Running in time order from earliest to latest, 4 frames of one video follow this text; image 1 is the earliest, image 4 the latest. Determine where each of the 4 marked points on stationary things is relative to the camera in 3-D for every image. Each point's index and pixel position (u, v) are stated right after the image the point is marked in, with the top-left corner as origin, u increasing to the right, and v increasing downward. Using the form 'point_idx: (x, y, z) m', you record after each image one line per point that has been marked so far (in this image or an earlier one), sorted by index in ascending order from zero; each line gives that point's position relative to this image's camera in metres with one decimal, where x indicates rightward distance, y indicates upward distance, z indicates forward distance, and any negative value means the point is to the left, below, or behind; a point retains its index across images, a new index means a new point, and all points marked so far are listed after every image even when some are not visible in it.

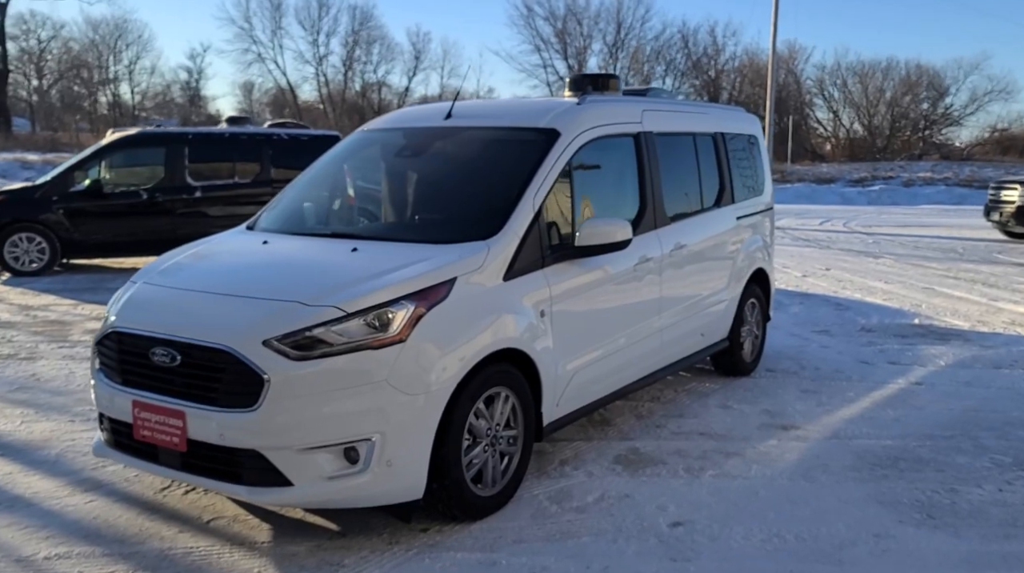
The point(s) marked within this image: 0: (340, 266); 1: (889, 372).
0: (-0.7, +0.1, +3.8) m
1: (+2.9, -0.7, +6.9) m
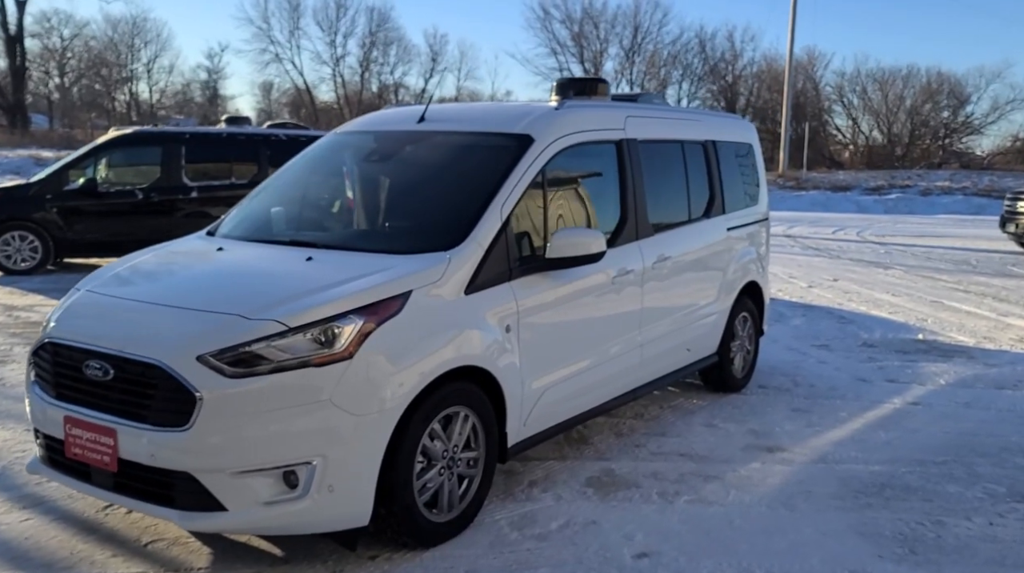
0: (-0.9, 0.0, +3.7) m
1: (+2.8, -0.8, +6.6) m
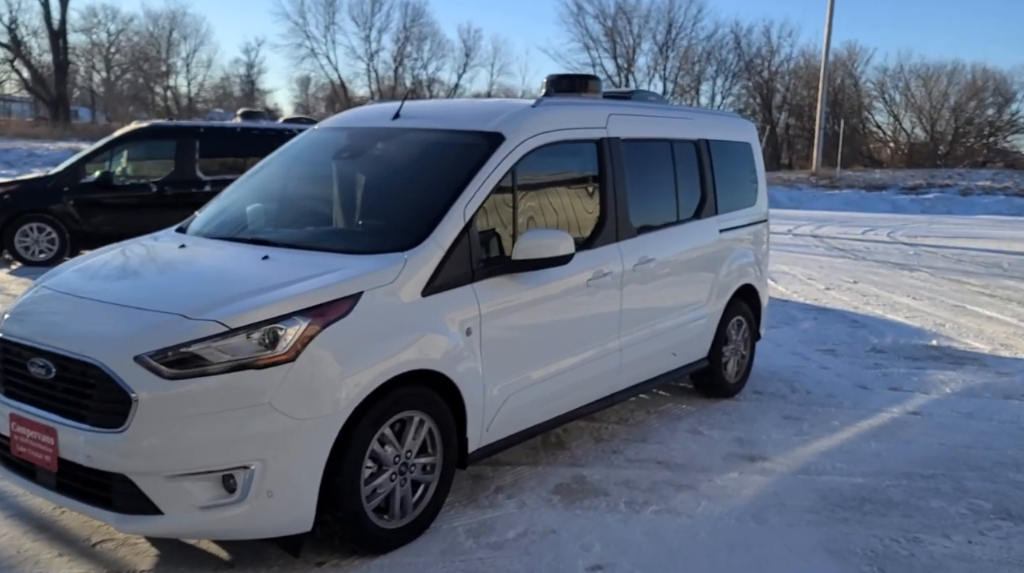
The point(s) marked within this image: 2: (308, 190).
0: (-1.1, 0.0, +3.6) m
1: (+2.7, -0.8, +6.4) m
2: (-1.1, +0.5, +4.6) m
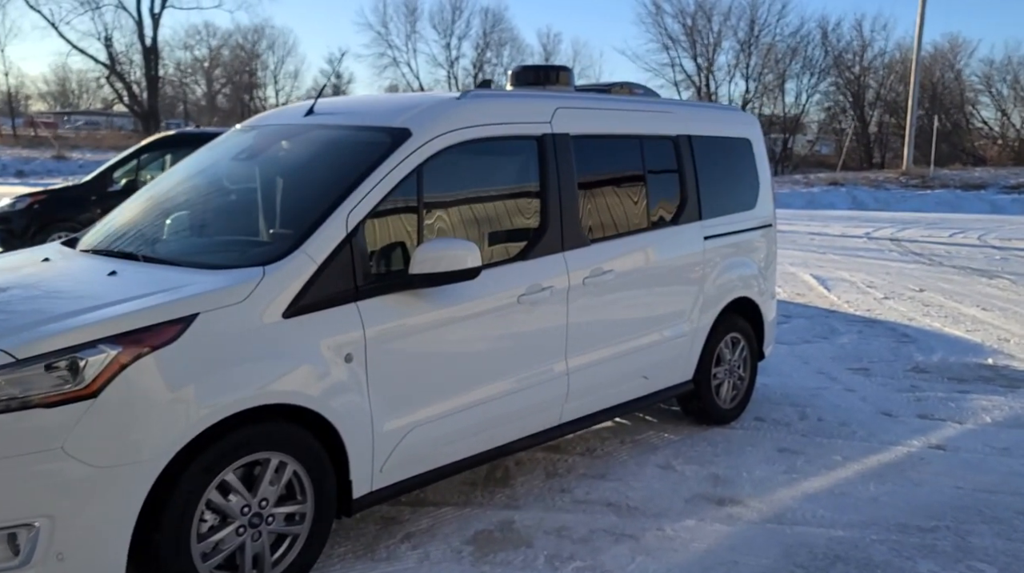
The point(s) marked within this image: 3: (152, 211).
0: (-1.6, 0.0, +3.2) m
1: (+2.5, -0.9, +5.6) m
2: (-1.4, +0.4, +4.2) m
3: (-1.7, +0.4, +4.3) m
